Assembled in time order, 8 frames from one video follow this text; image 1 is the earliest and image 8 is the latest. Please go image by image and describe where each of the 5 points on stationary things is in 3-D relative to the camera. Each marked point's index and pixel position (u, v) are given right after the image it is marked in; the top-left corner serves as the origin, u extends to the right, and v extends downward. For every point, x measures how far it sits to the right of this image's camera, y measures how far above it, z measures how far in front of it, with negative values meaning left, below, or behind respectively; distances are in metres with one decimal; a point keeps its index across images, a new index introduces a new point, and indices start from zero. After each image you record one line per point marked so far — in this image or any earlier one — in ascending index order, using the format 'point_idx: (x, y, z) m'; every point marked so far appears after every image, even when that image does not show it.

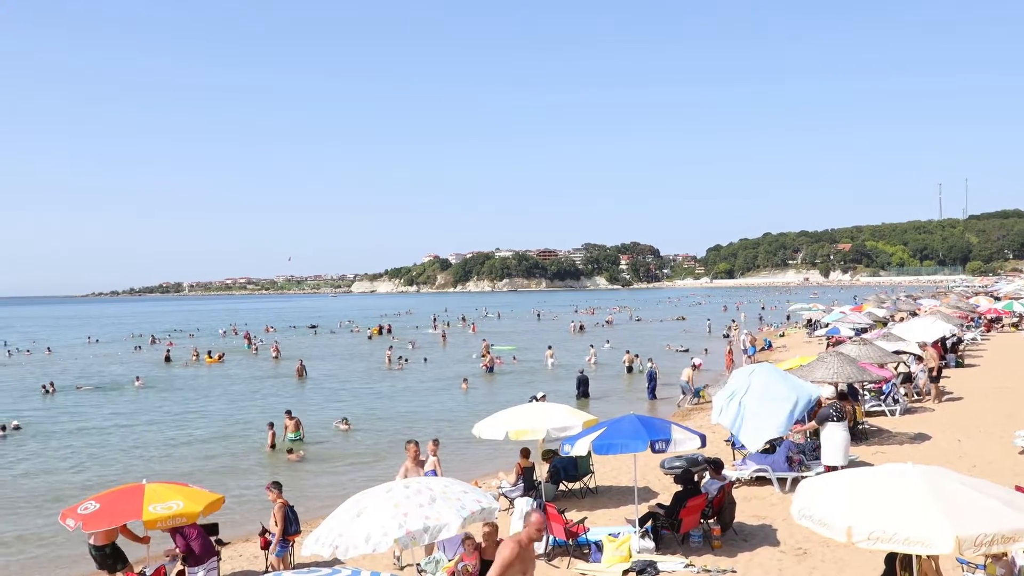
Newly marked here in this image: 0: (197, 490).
0: (-4.4, -2.8, +10.0) m
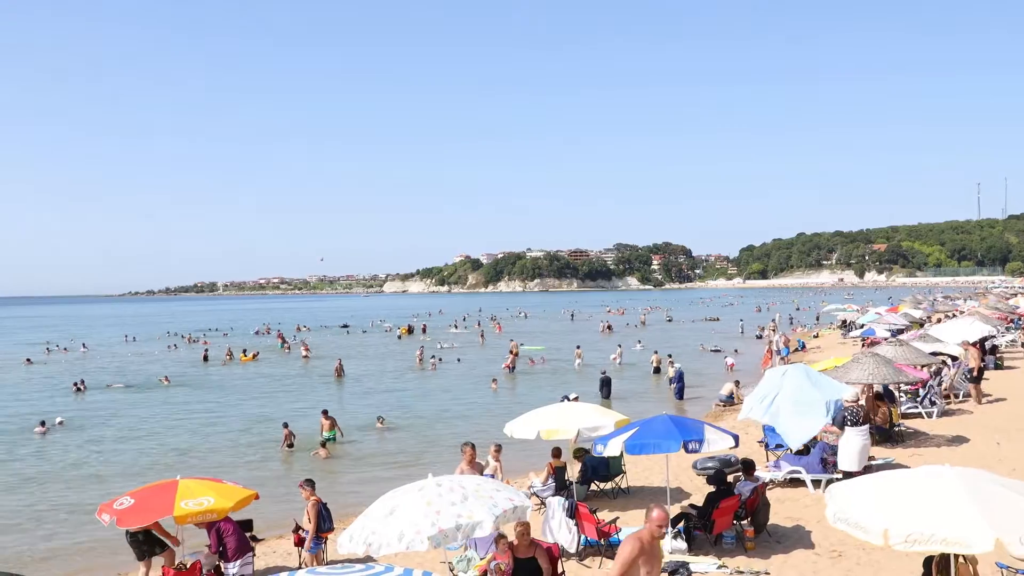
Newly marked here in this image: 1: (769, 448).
0: (-4.0, -2.8, +10.2) m
1: (+4.9, -2.9, +13.3) m
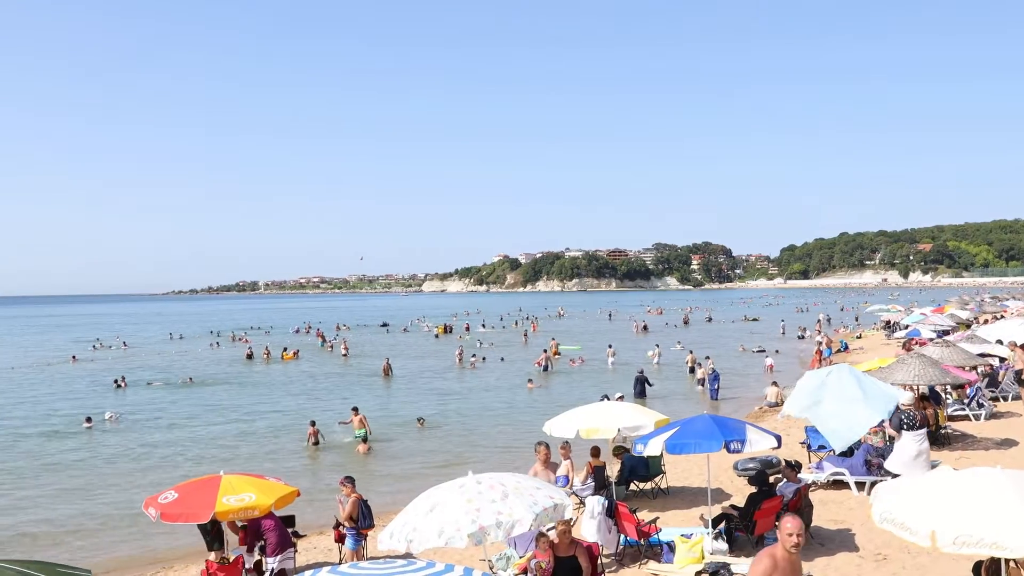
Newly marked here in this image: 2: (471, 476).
0: (-3.4, -2.8, +10.3) m
1: (+5.5, -3.0, +13.1) m
2: (-0.5, -2.5, +9.7) m
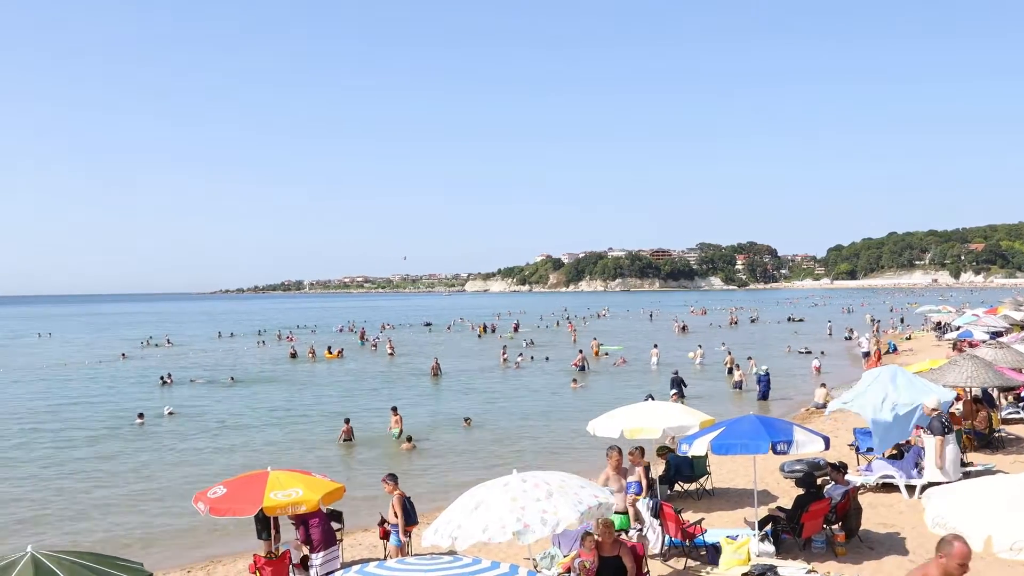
0: (-2.8, -2.8, +10.4) m
1: (+6.2, -3.0, +13.0) m
2: (+0.1, -2.5, +9.7) m
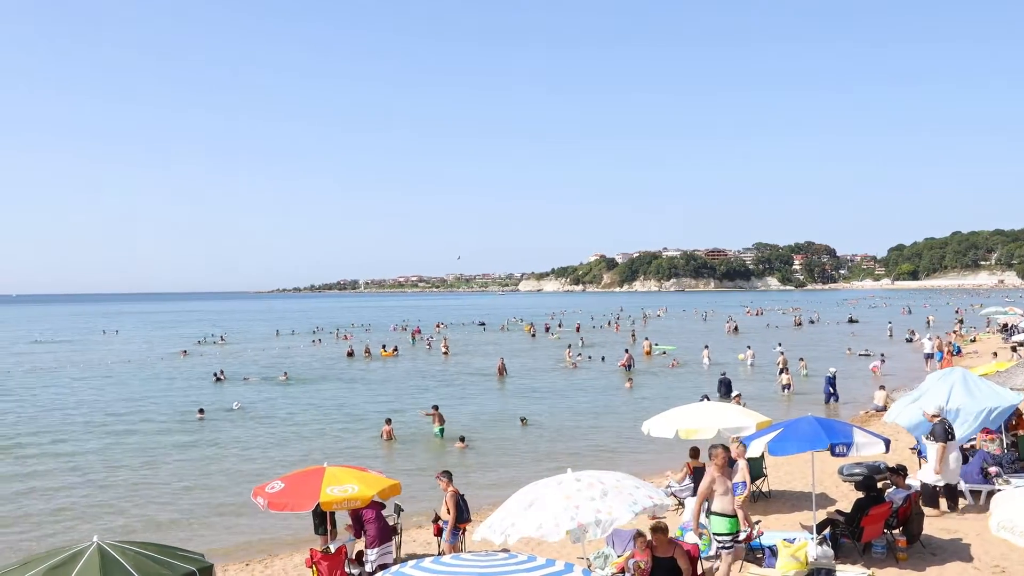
0: (-2.0, -2.7, +10.6) m
1: (+7.1, -3.0, +12.7) m
2: (+0.8, -2.5, +9.7) m
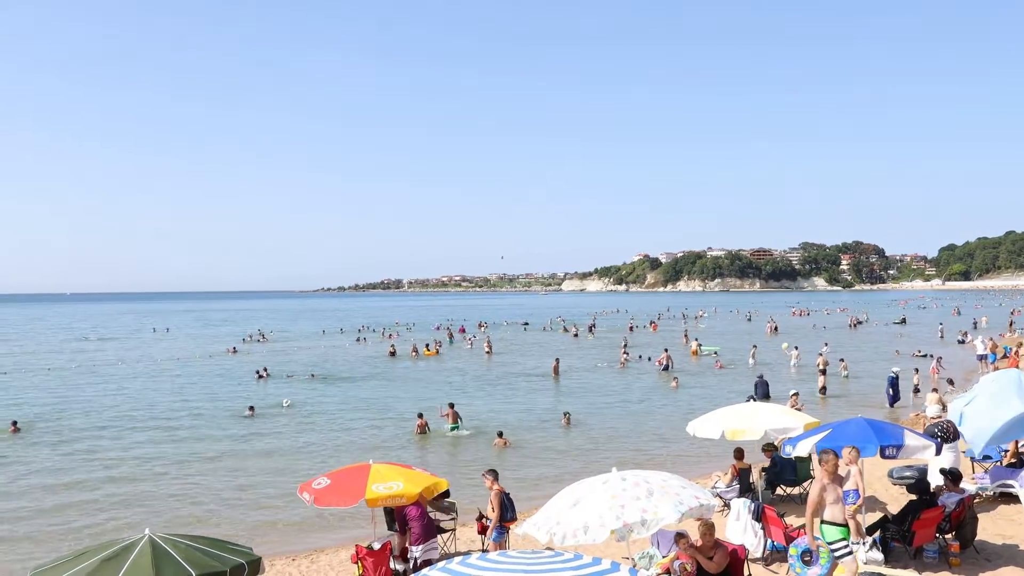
0: (-1.4, -2.7, +10.7) m
1: (+7.8, -3.0, +12.5) m
2: (+1.4, -2.5, +9.7) m
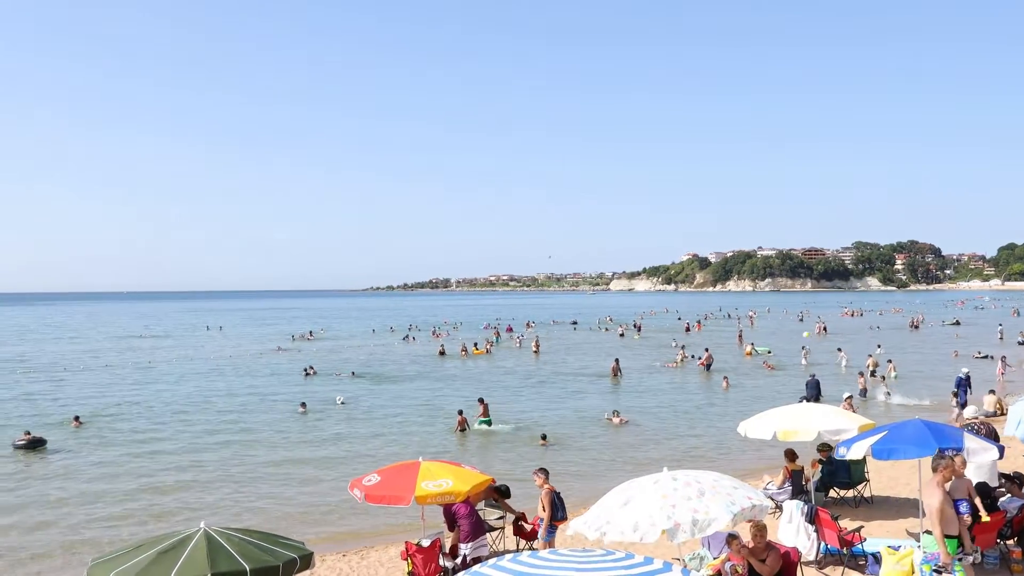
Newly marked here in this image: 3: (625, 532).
0: (-0.7, -2.7, +10.8) m
1: (+8.6, -3.0, +12.2) m
2: (+2.1, -2.5, +9.7) m
3: (+1.5, -3.1, +9.0) m
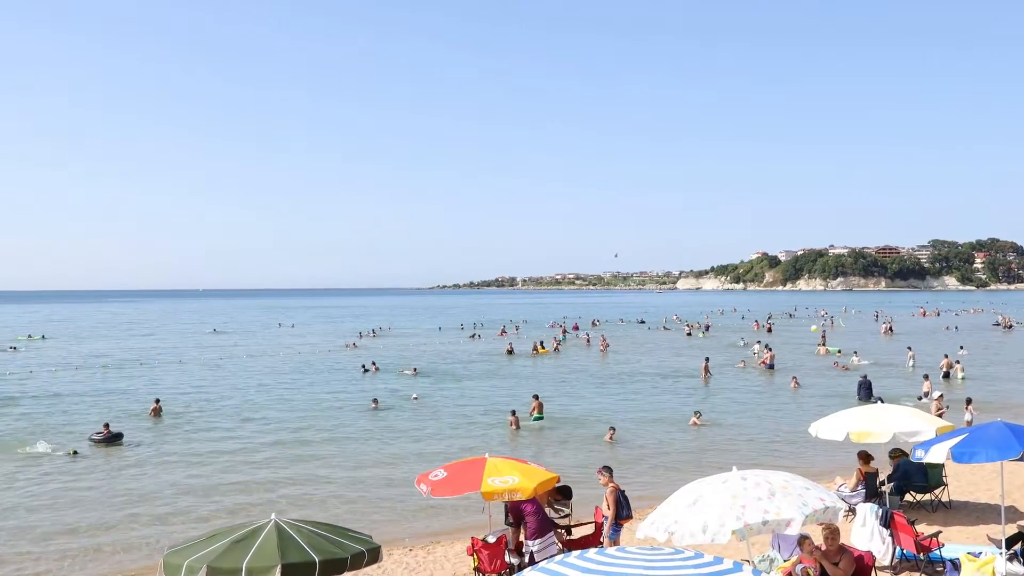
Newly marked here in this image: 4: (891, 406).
0: (+0.3, -2.7, +10.8) m
1: (+9.6, -3.0, +11.8) m
2: (+3.0, -2.5, +9.6) m
3: (+2.3, -3.0, +9.0) m
4: (+5.3, -1.6, +10.0) m
